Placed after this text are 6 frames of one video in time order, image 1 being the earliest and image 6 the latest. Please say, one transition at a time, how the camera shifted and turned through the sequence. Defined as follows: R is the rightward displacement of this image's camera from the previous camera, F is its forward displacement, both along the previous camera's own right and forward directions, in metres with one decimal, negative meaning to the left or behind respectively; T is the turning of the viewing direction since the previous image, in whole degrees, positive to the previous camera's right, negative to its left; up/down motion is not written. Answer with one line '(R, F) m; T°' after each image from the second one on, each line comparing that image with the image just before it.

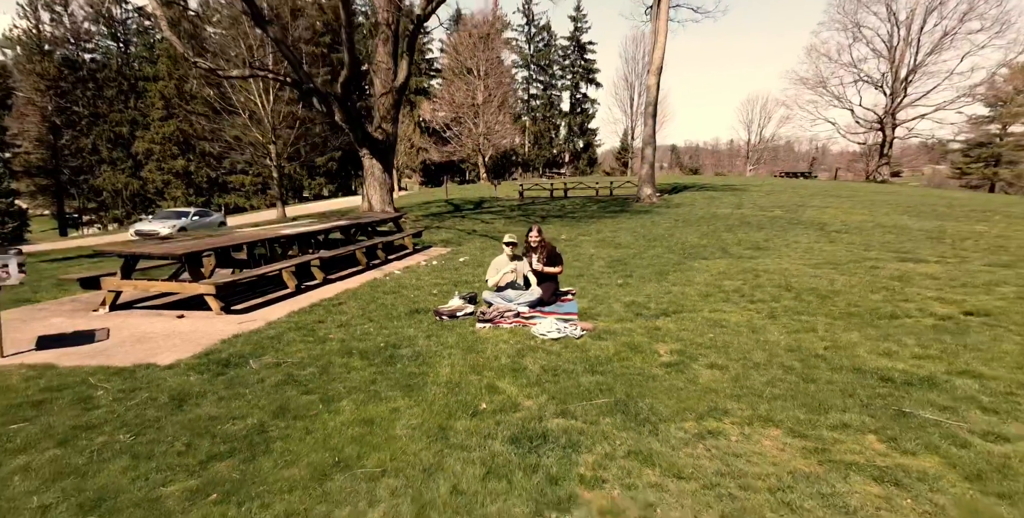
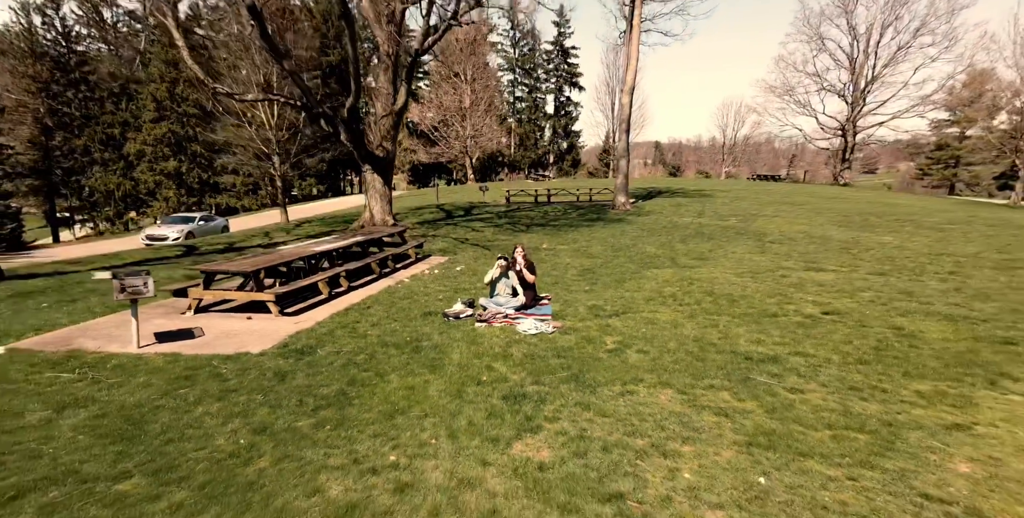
(0.0, -1.6) m; +2°
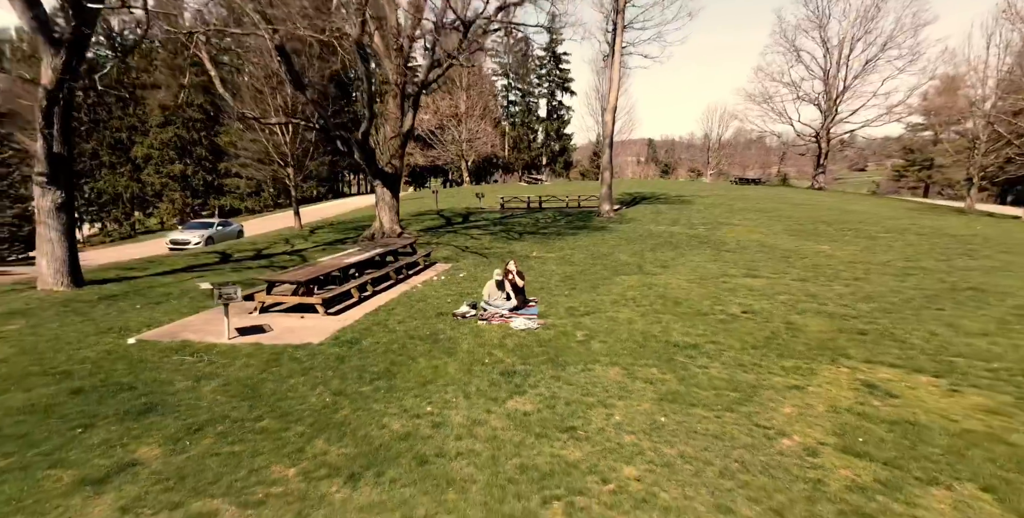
(0.0, -1.8) m; +1°
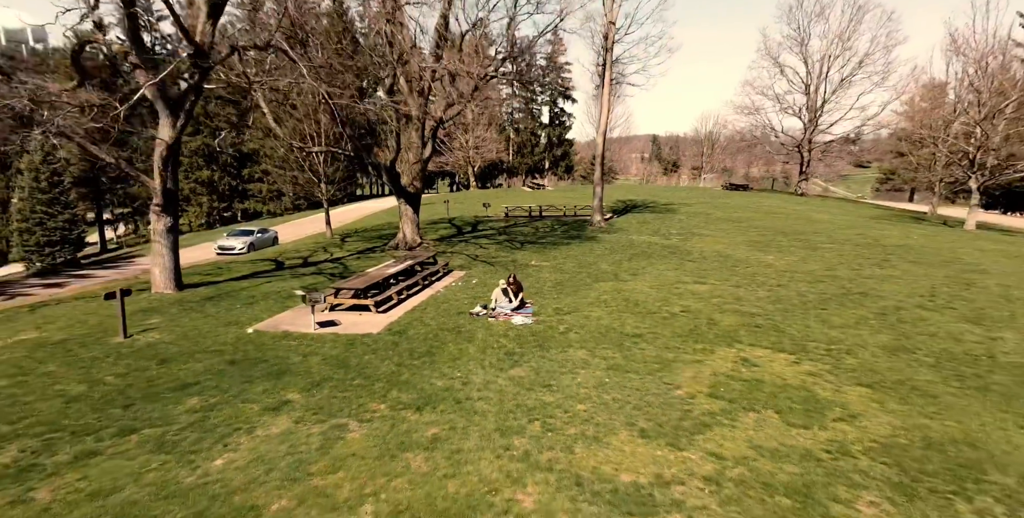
(+0.1, -2.9) m; -1°
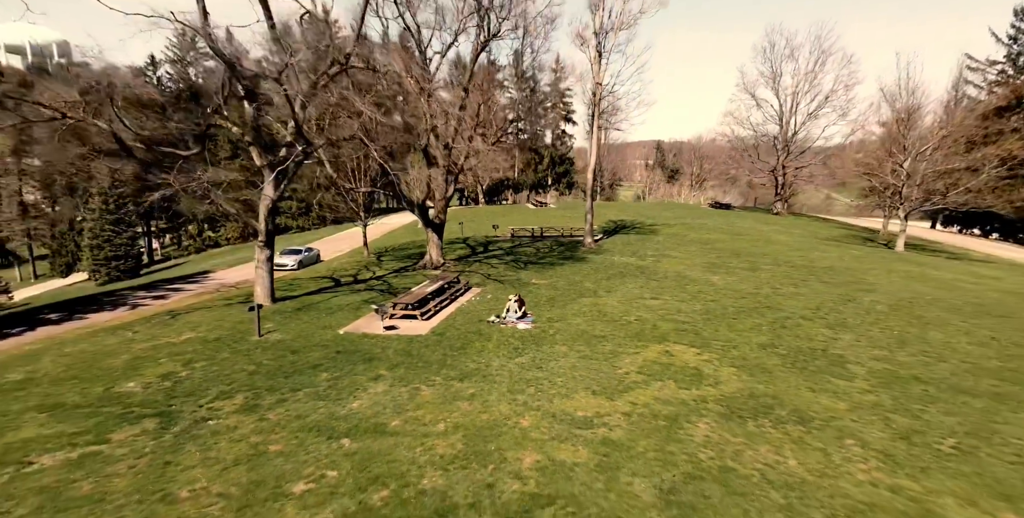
(0.0, -4.6) m; -1°
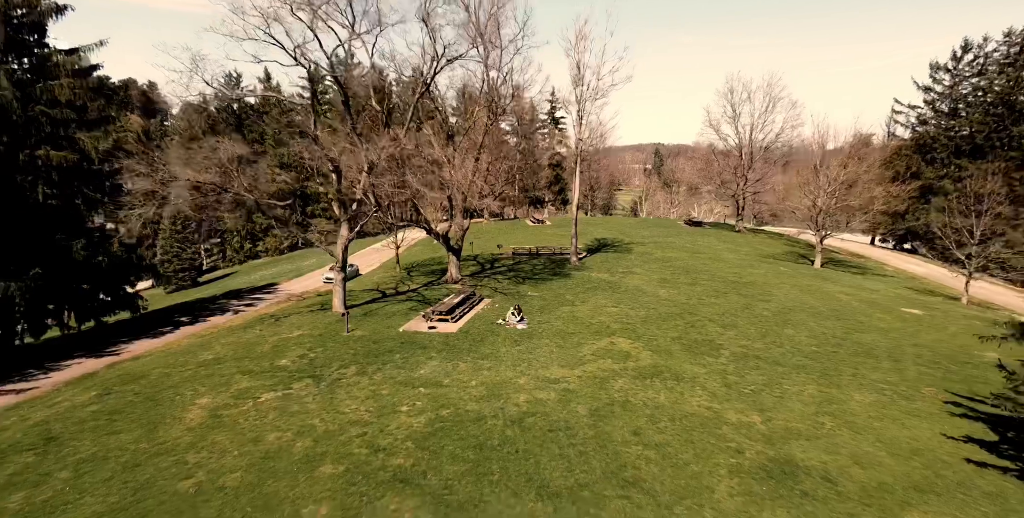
(0.0, -7.3) m; 0°
